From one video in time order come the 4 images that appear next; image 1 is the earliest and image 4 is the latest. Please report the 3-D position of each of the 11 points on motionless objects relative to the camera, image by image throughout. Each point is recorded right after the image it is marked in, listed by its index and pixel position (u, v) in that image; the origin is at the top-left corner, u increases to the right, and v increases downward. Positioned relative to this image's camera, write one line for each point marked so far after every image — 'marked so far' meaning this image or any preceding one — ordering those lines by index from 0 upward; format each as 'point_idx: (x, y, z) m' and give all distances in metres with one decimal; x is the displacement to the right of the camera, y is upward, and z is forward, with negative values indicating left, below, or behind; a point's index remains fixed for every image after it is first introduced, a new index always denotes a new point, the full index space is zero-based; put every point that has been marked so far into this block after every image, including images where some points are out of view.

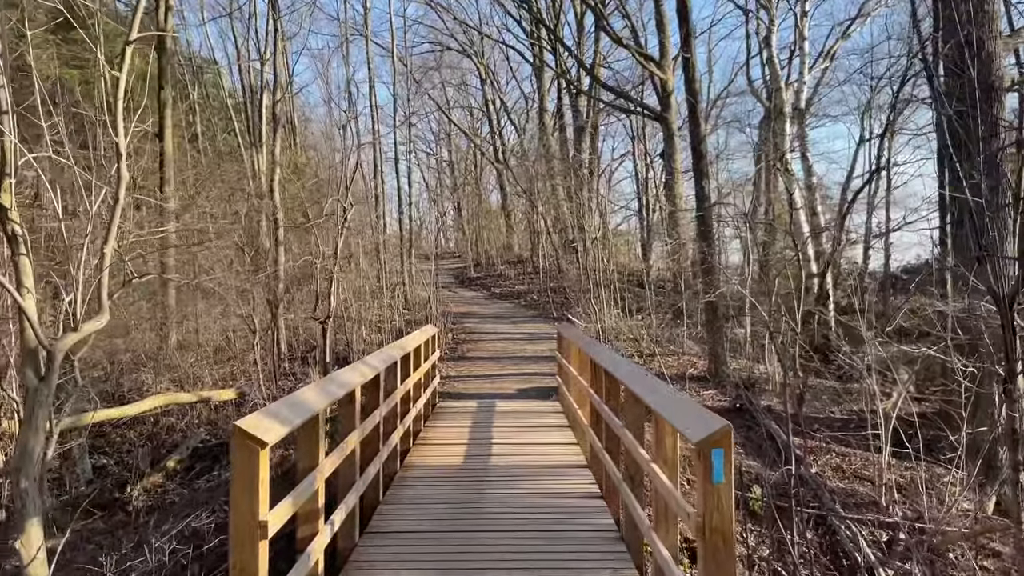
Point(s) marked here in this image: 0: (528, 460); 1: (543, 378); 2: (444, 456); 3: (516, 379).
0: (+0.1, -1.2, +5.4) m
1: (+0.3, -1.1, +9.3) m
2: (-0.5, -1.2, +5.6) m
3: (0.0, -1.1, +9.4) m
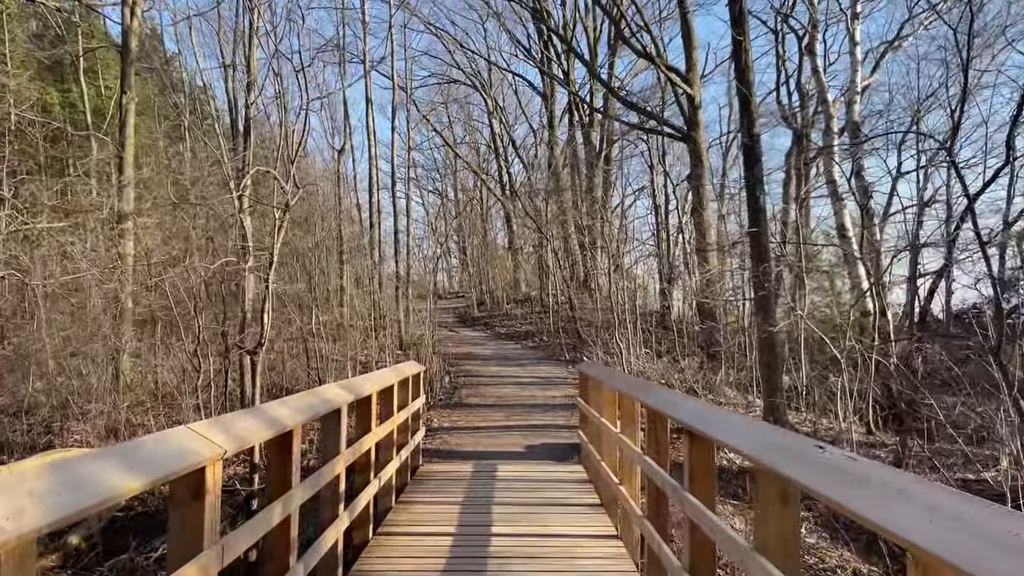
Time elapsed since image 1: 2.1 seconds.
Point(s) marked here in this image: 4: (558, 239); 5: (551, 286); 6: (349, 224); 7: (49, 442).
0: (+0.2, -1.2, +3.5) m
1: (+0.4, -1.3, +7.4) m
2: (-0.4, -1.2, +3.7) m
3: (+0.1, -1.3, +7.5) m
4: (+1.1, +1.1, +18.8) m
5: (+0.9, 0.0, +19.6) m
6: (-3.3, +1.3, +16.1) m
7: (-5.6, -1.8, +9.7) m
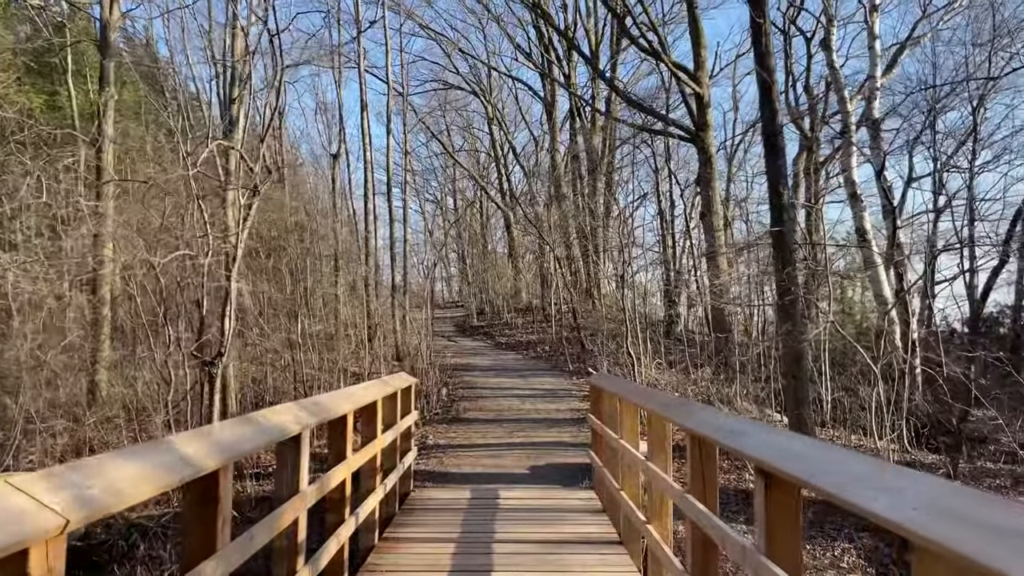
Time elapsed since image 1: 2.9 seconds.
0: (+0.2, -1.2, +2.9) m
1: (+0.4, -1.4, +6.8) m
2: (-0.4, -1.2, +3.0) m
3: (+0.1, -1.4, +6.8) m
4: (+1.1, +0.9, +18.2) m
5: (+0.9, -0.2, +18.9) m
6: (-3.3, +1.1, +15.5) m
7: (-5.6, -1.9, +9.0) m
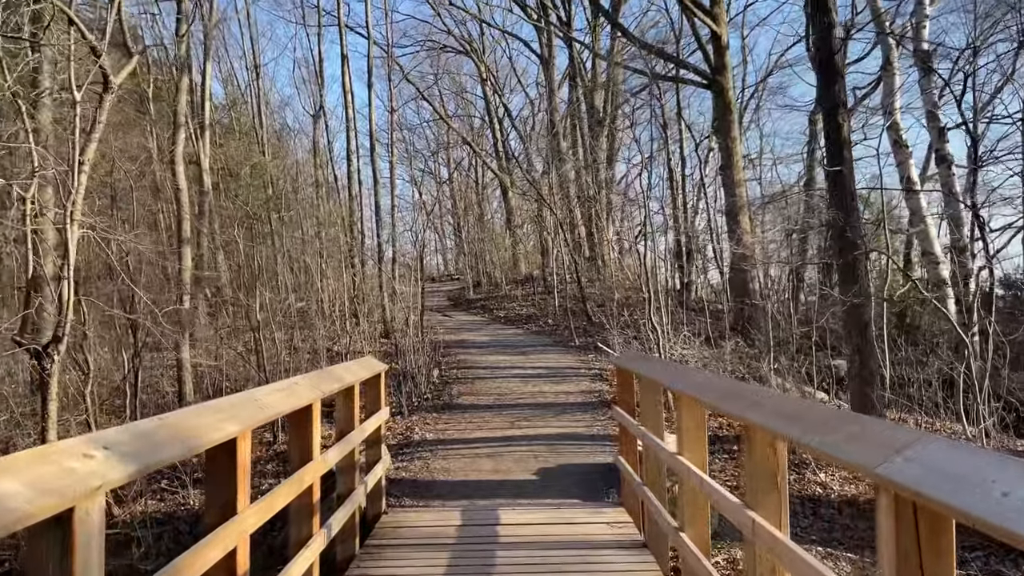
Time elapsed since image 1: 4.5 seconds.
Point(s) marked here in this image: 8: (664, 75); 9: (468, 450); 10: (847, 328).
0: (+0.2, -1.0, +1.6) m
1: (+0.4, -1.1, +5.5) m
2: (-0.4, -1.1, +1.7) m
3: (+0.1, -1.1, +5.6) m
4: (+1.0, +1.6, +16.8) m
5: (+0.9, +0.5, +17.6) m
6: (-3.3, +1.6, +14.1) m
7: (-5.5, -1.7, +7.8) m
8: (+2.5, +3.5, +13.4) m
9: (-0.3, -1.1, +5.6) m
10: (+2.4, -0.3, +5.9) m
